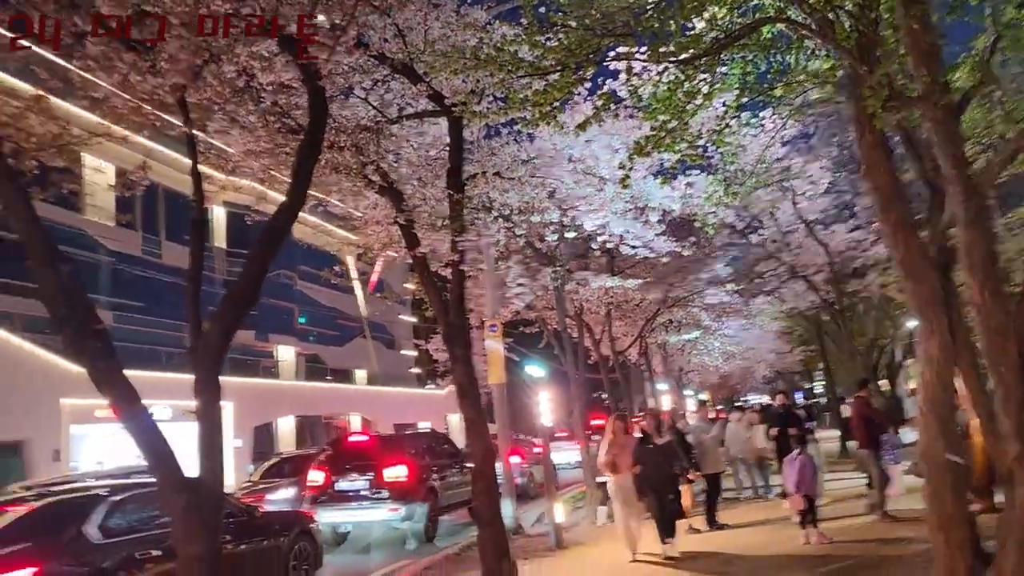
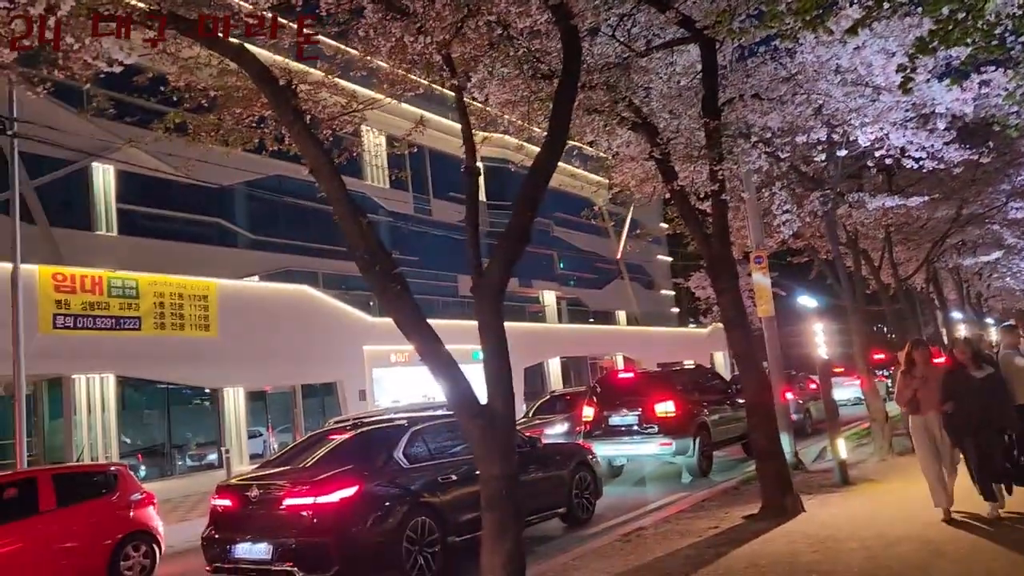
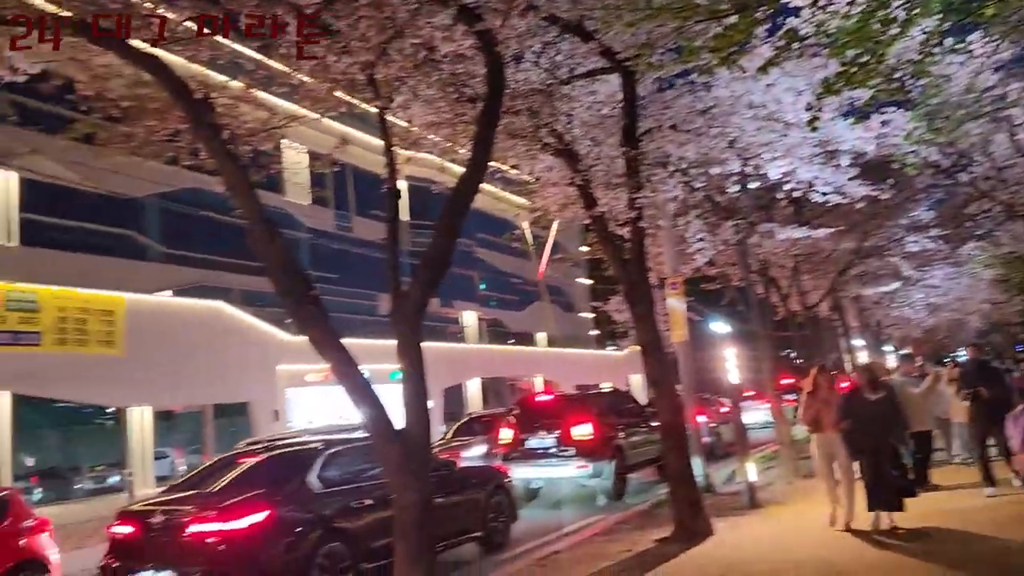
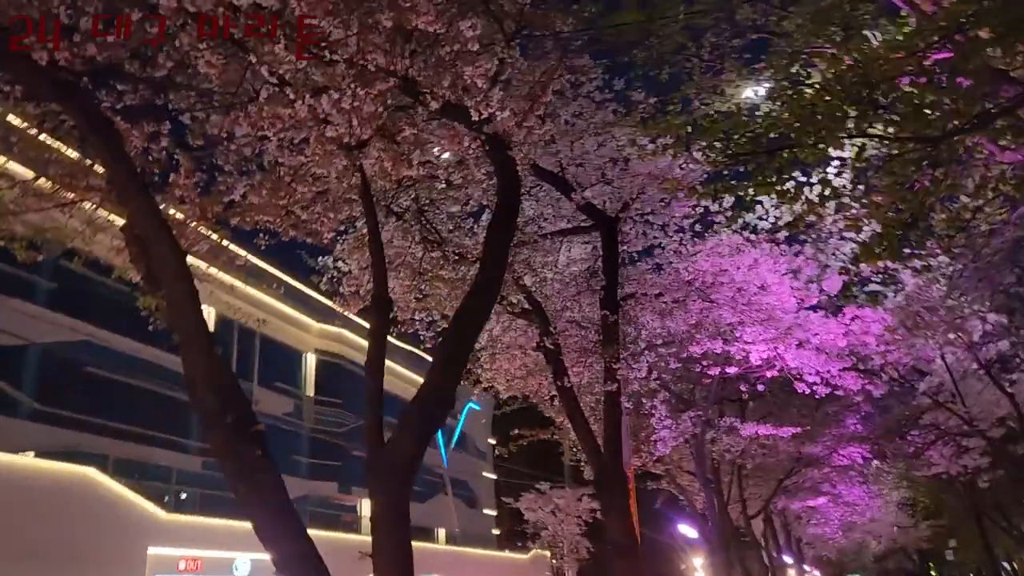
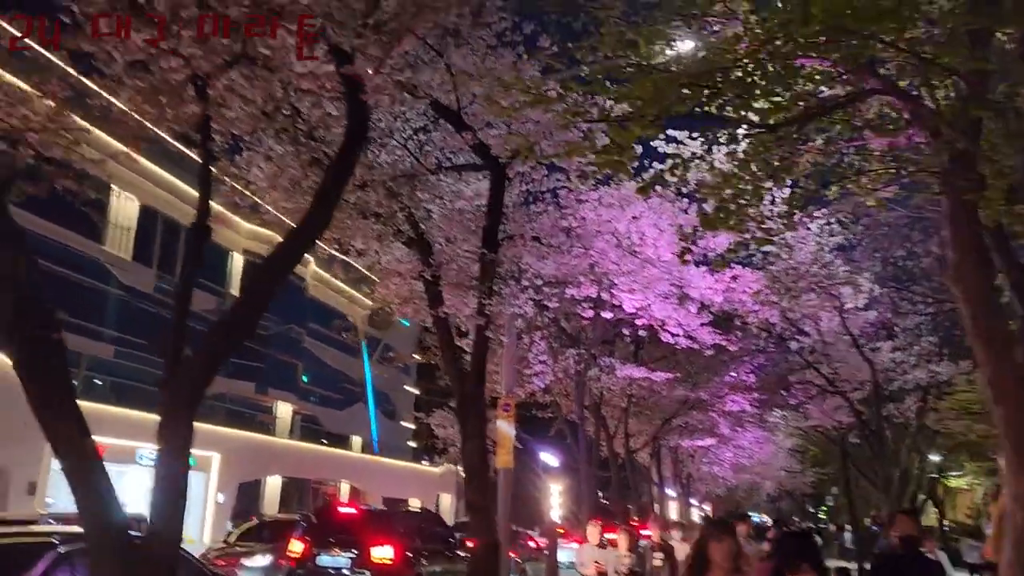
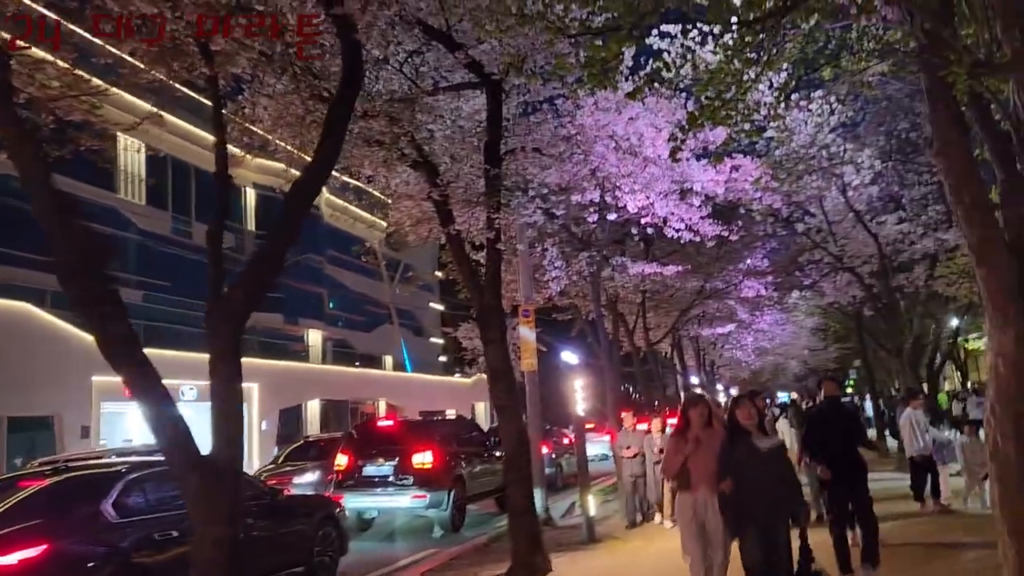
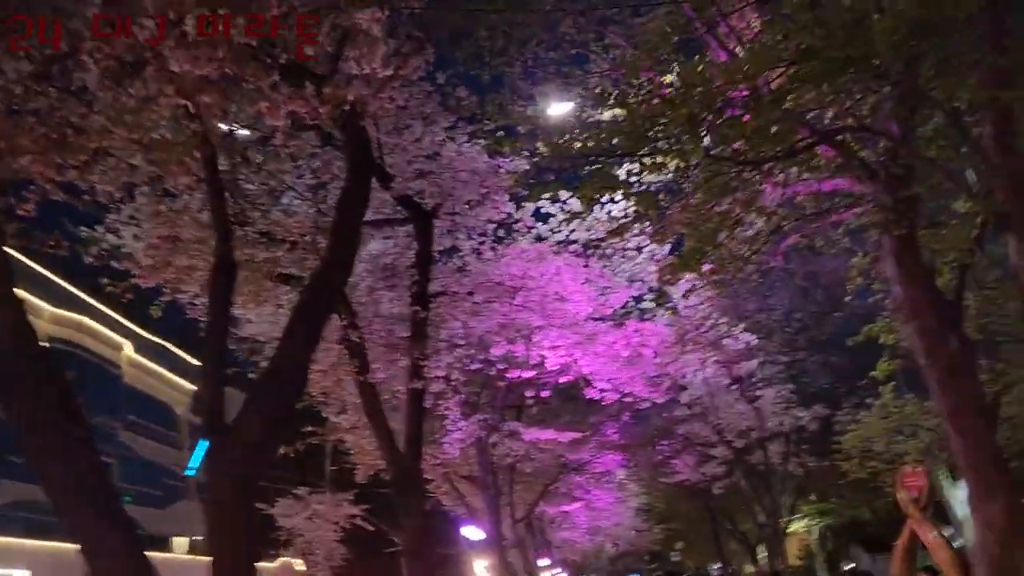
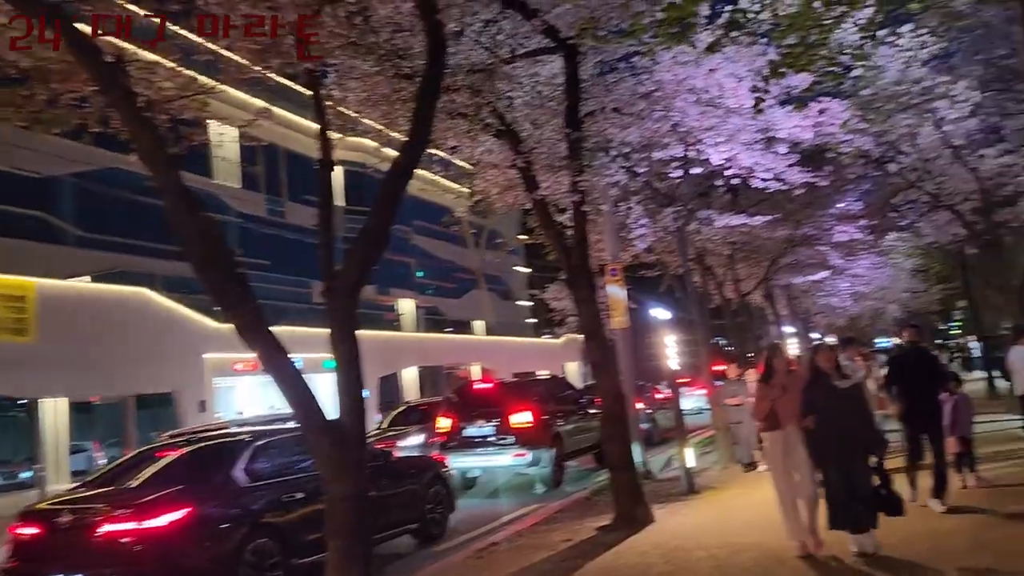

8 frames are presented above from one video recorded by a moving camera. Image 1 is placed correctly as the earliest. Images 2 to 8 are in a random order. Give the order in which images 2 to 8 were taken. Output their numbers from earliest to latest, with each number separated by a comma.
3, 2, 8, 6, 5, 4, 7
